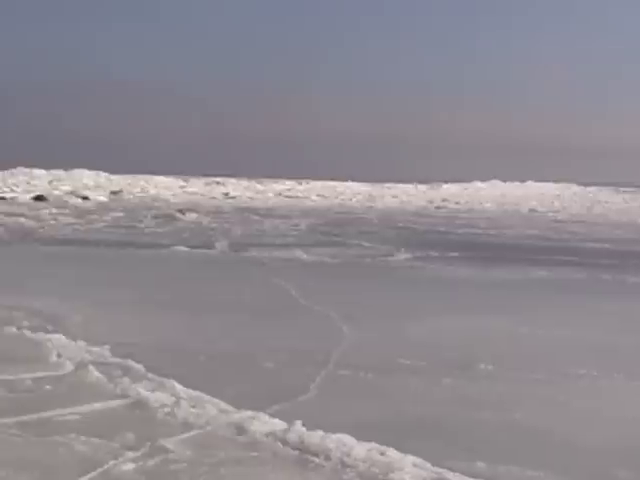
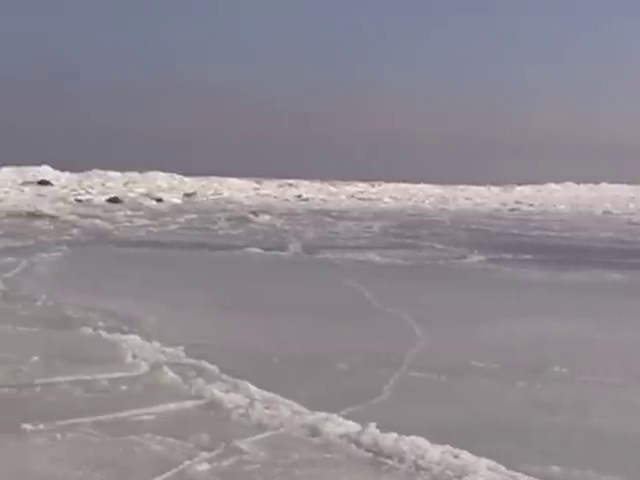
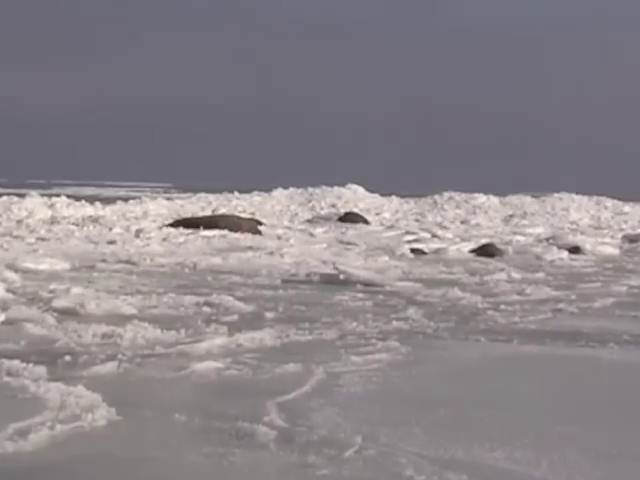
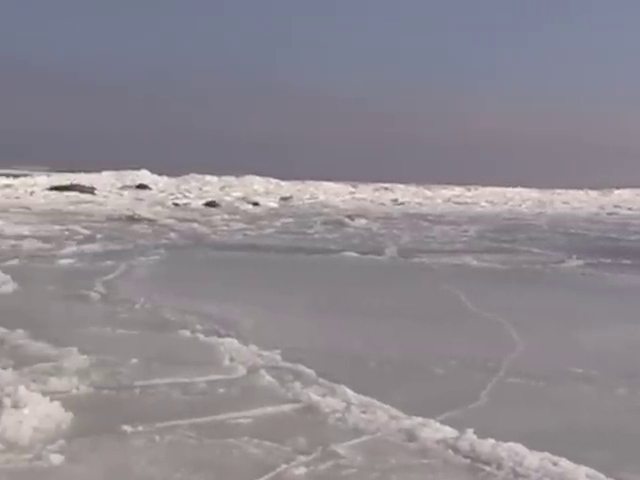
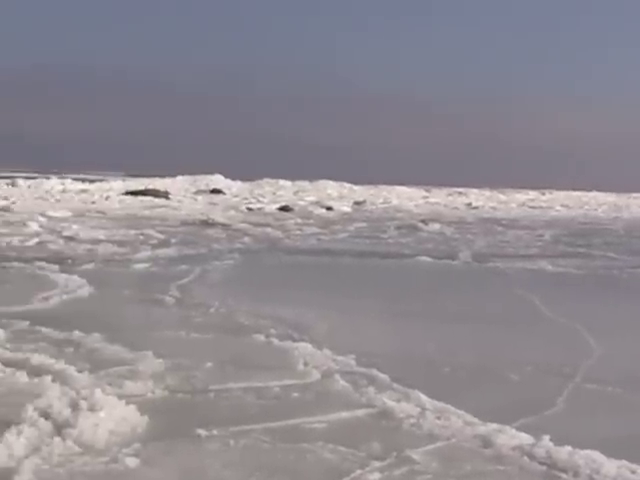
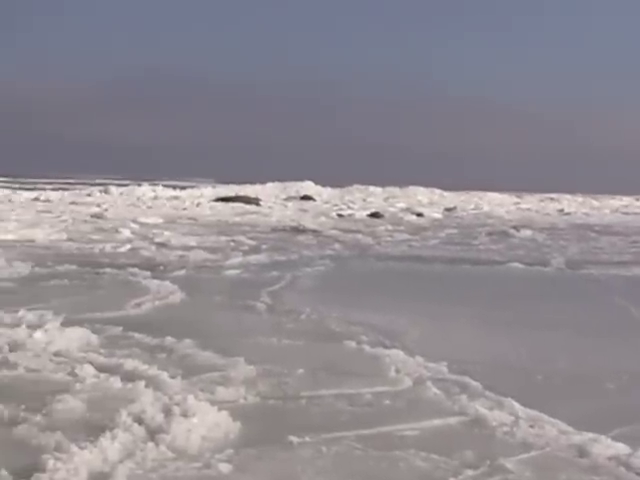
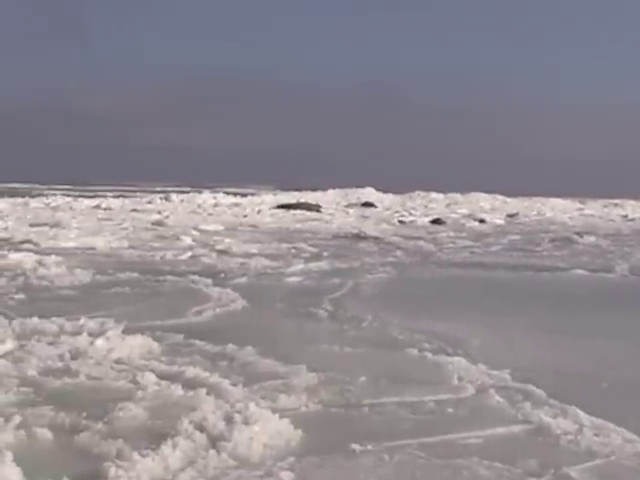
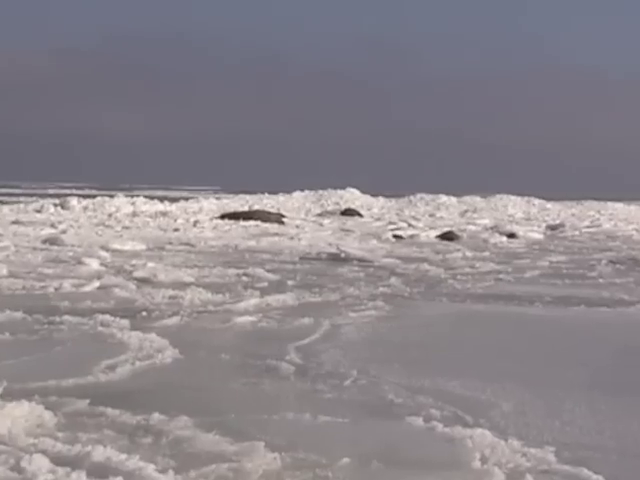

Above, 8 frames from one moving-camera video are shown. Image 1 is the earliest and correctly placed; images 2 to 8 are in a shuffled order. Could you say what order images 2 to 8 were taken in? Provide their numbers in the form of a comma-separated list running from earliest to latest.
2, 4, 5, 6, 7, 8, 3
